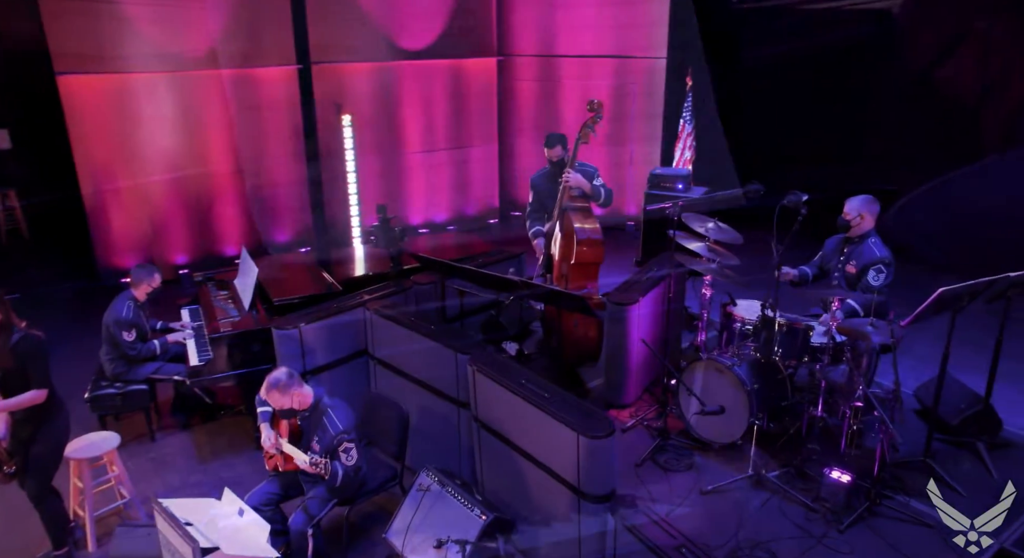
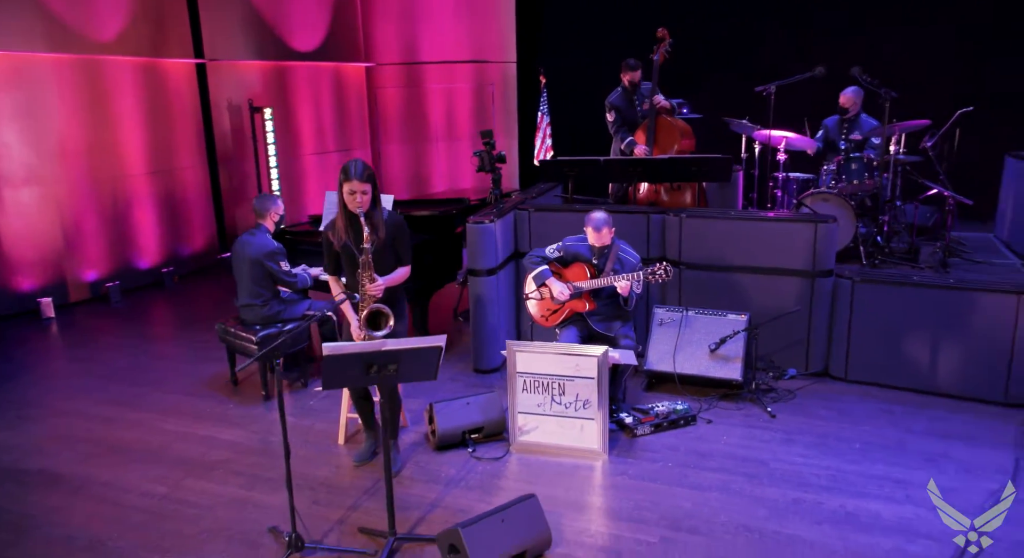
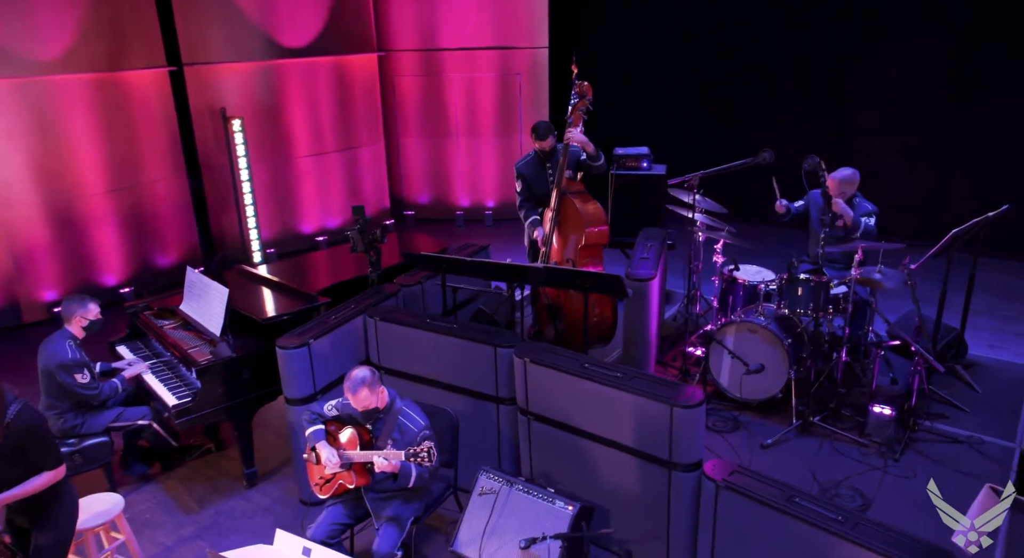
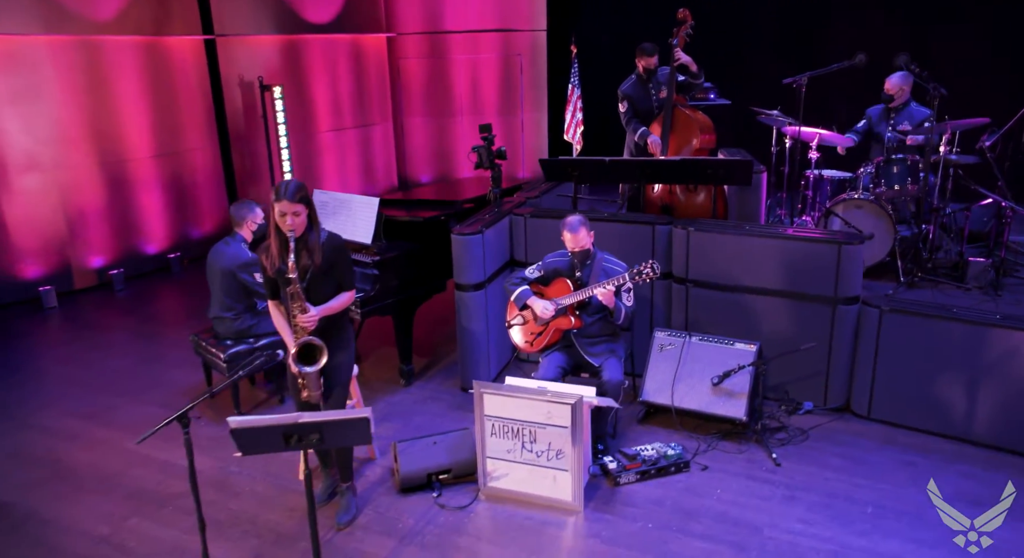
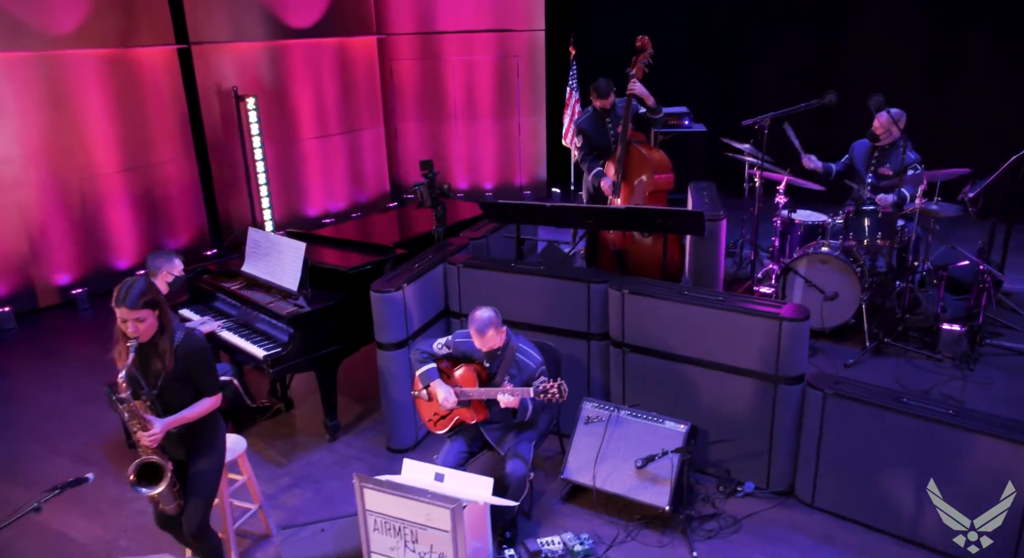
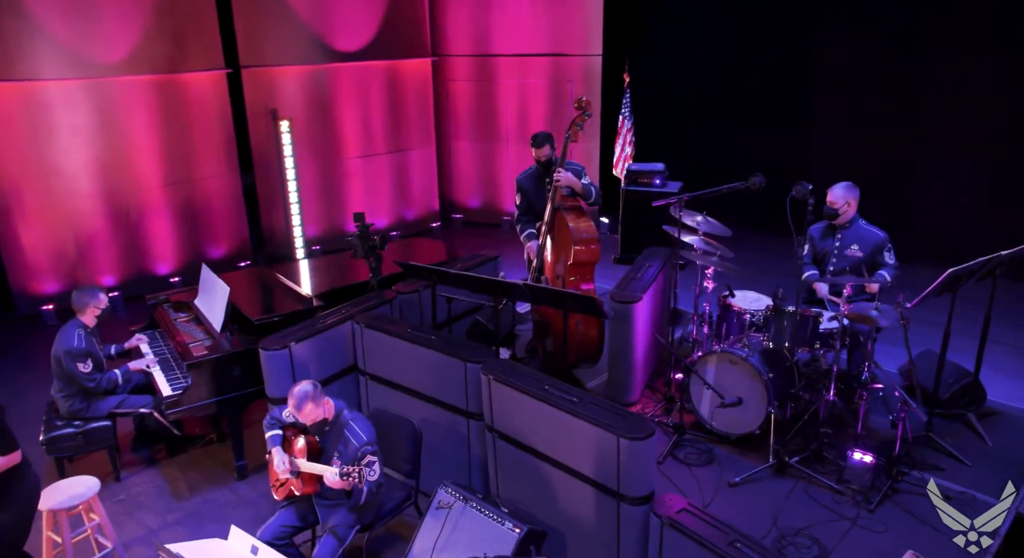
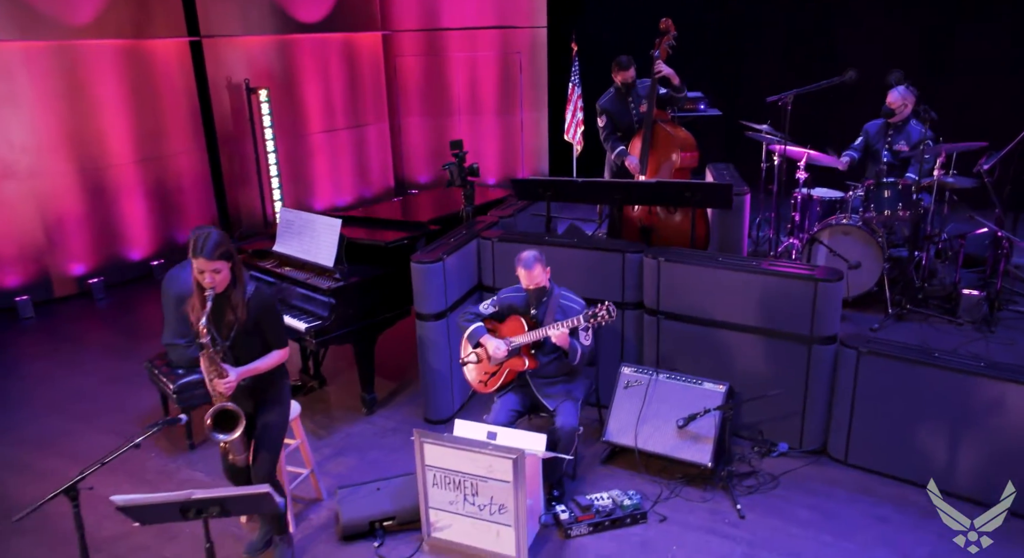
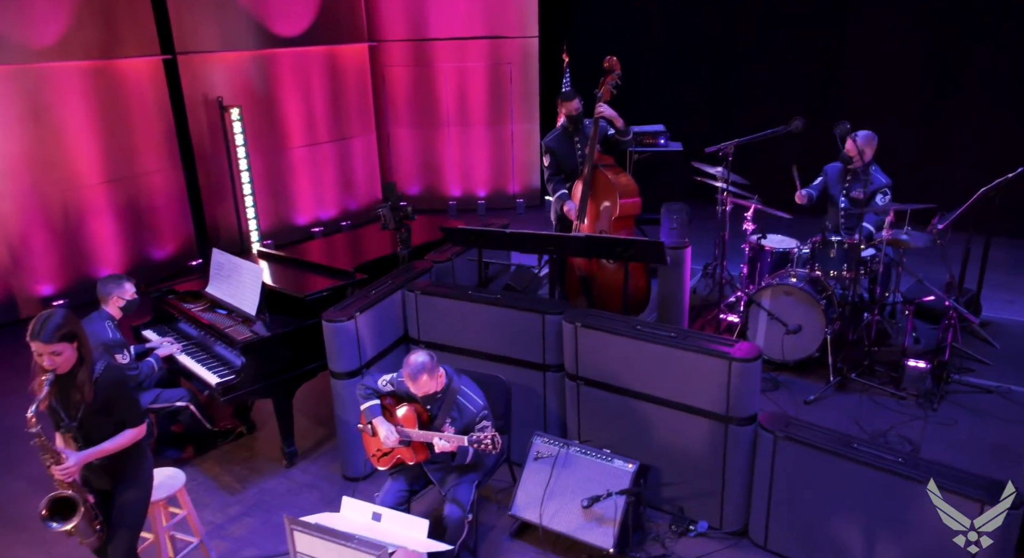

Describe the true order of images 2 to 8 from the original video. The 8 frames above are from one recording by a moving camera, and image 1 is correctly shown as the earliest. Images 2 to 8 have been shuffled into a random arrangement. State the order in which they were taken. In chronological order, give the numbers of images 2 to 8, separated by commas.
6, 3, 8, 5, 7, 4, 2
